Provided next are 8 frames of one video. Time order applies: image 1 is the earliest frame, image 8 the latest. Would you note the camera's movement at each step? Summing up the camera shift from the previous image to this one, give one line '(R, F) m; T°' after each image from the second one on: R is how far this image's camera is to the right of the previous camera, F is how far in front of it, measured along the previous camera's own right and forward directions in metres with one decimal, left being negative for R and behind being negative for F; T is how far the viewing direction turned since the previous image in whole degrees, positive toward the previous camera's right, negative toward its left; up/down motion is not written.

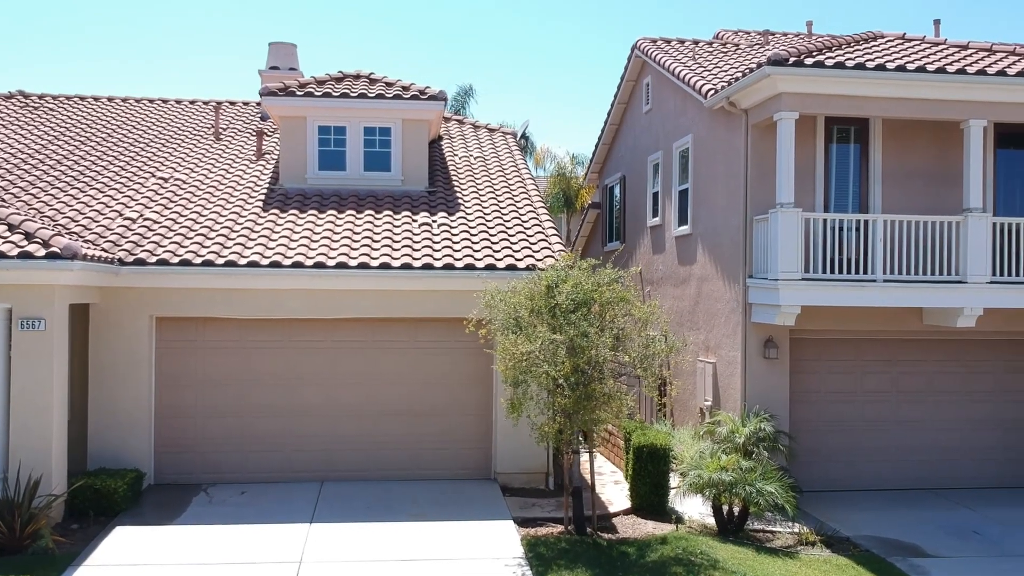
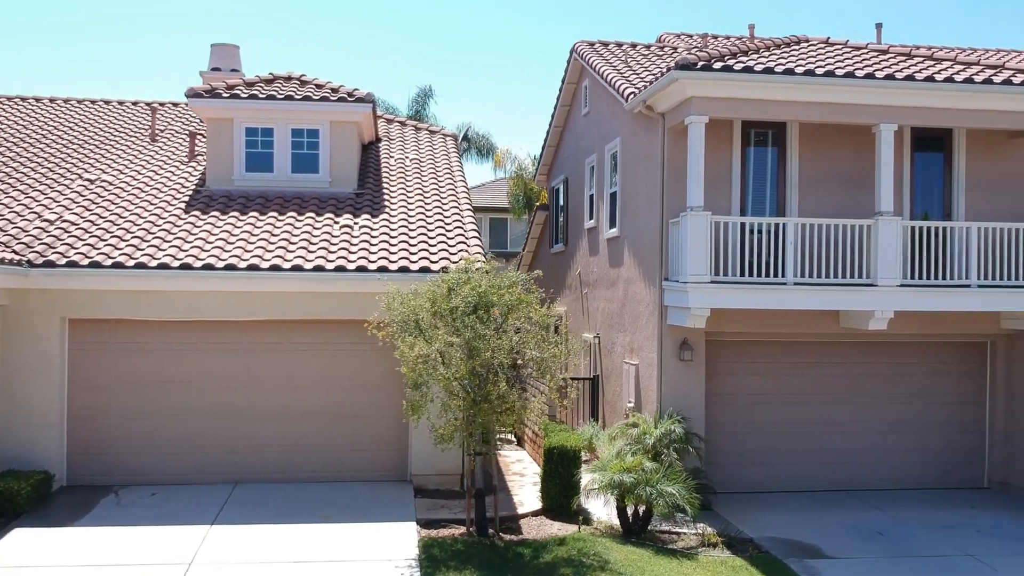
(+1.0, -0.1) m; +1°
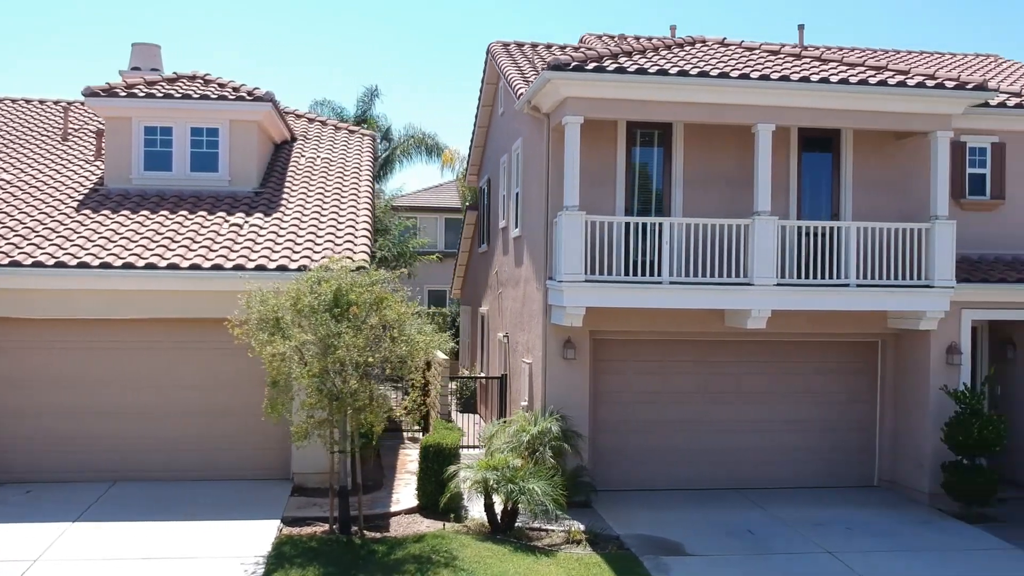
(+1.4, -0.1) m; 0°
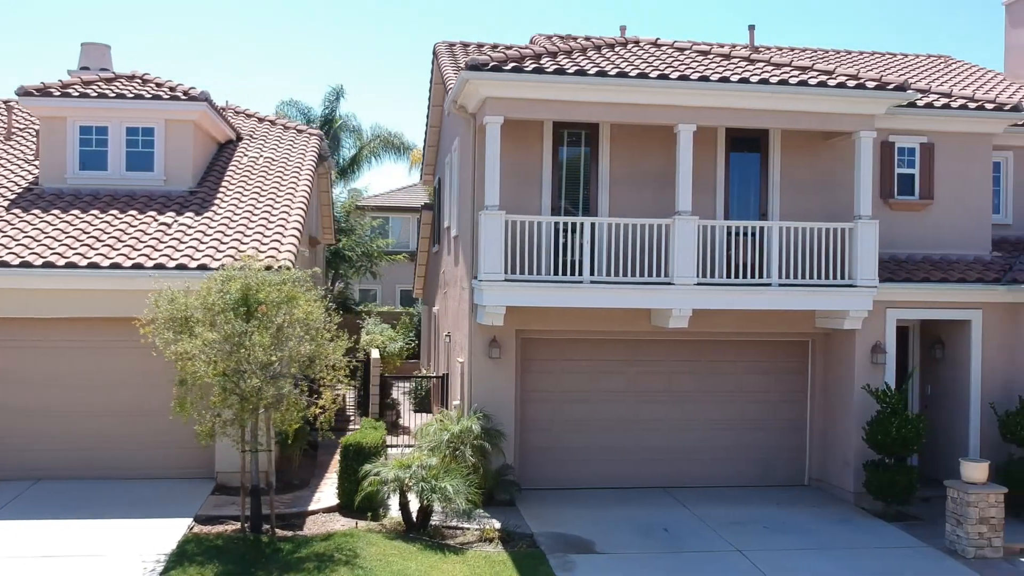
(+0.9, 0.0) m; 0°
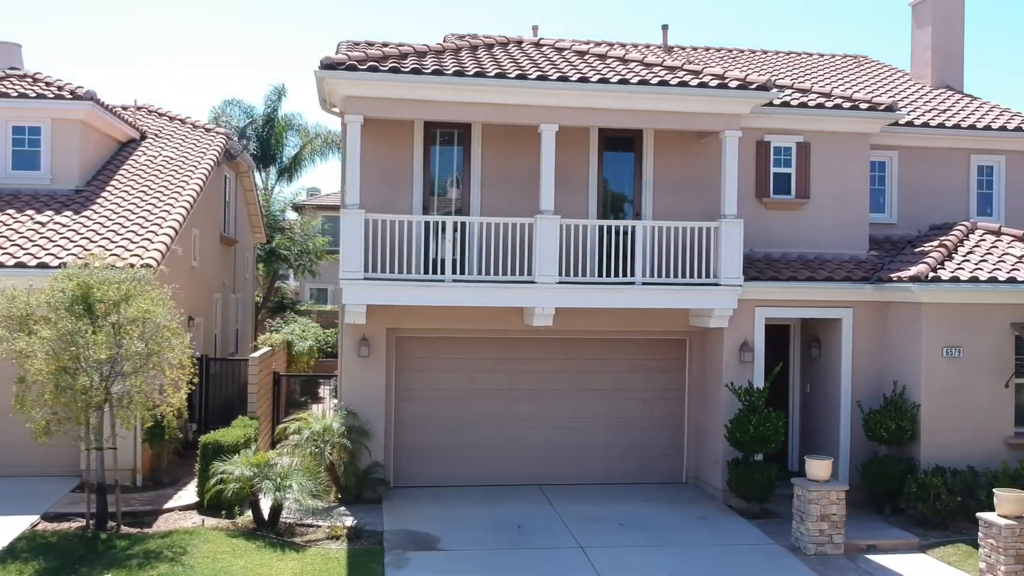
(+1.7, -0.1) m; 0°
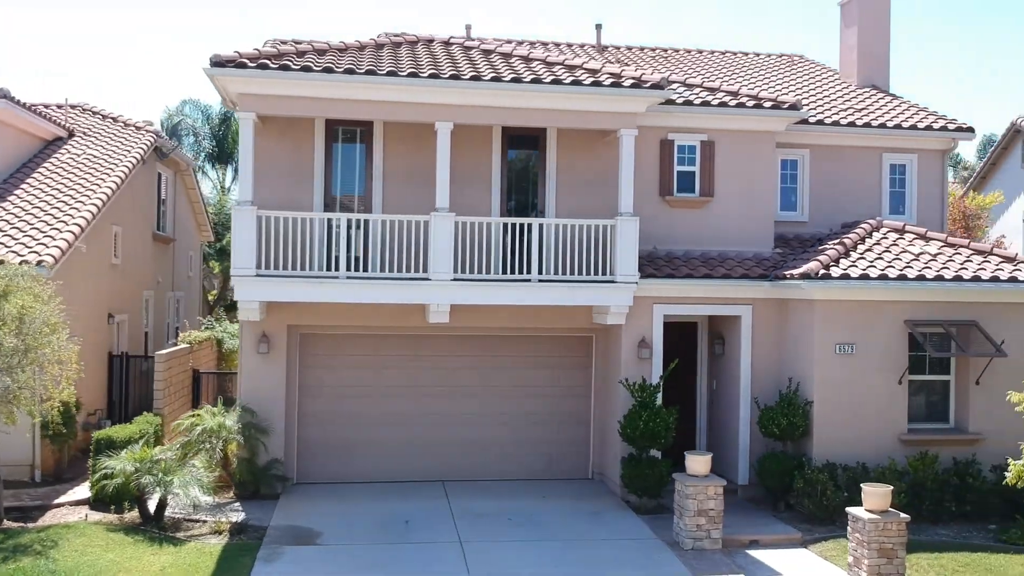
(+1.3, -0.1) m; 0°
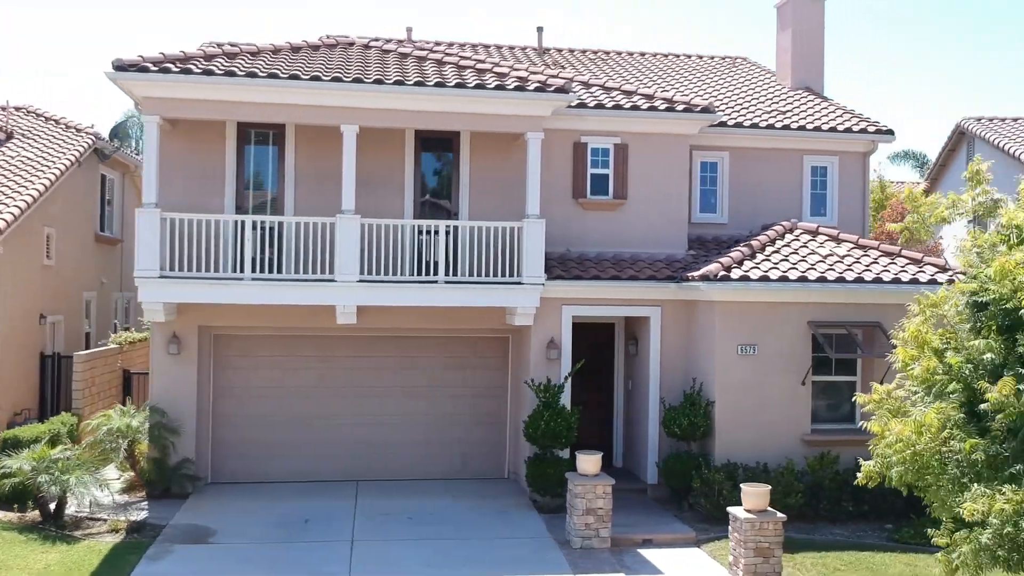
(+1.2, -0.1) m; 0°
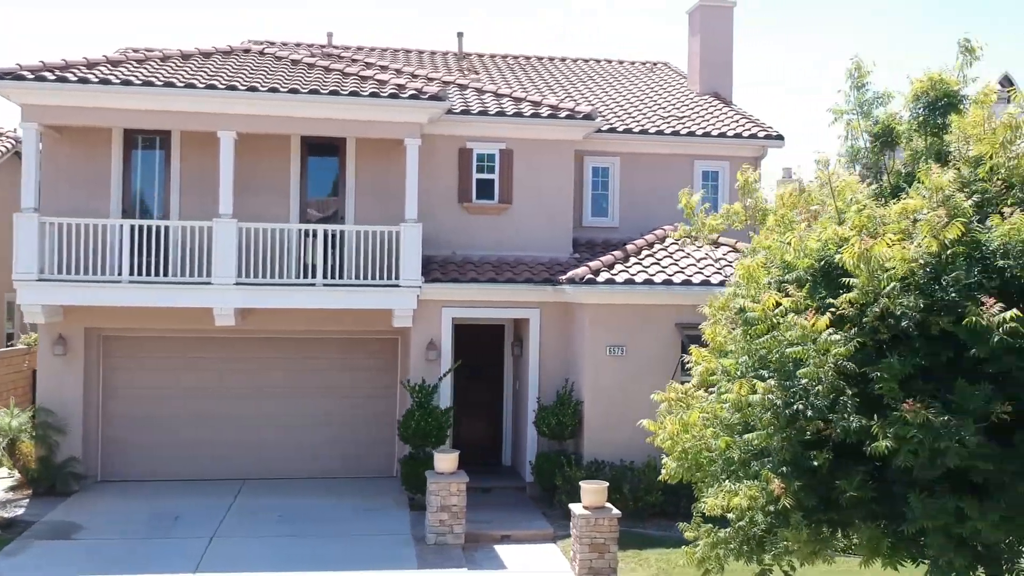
(+1.6, -0.3) m; 0°
